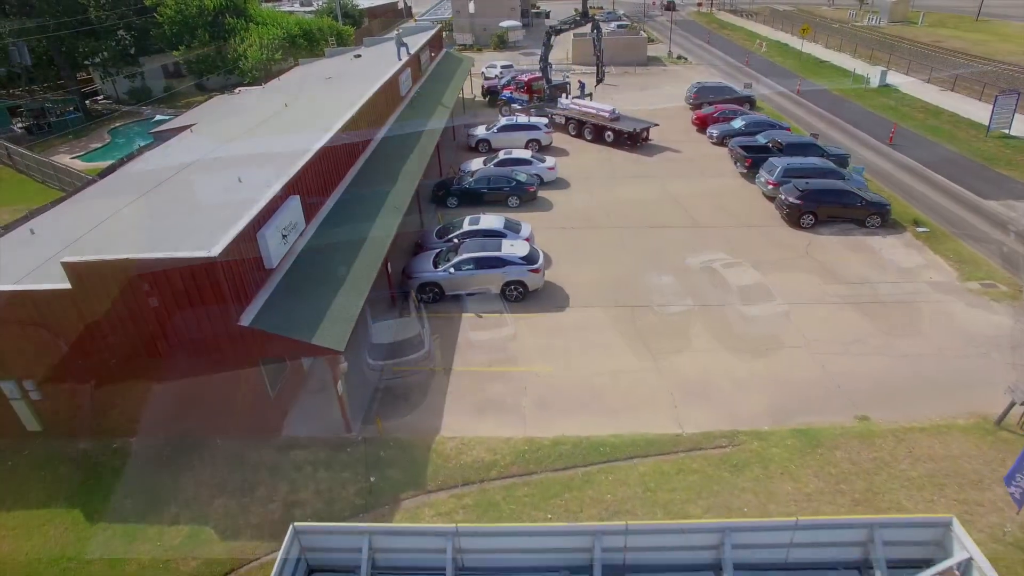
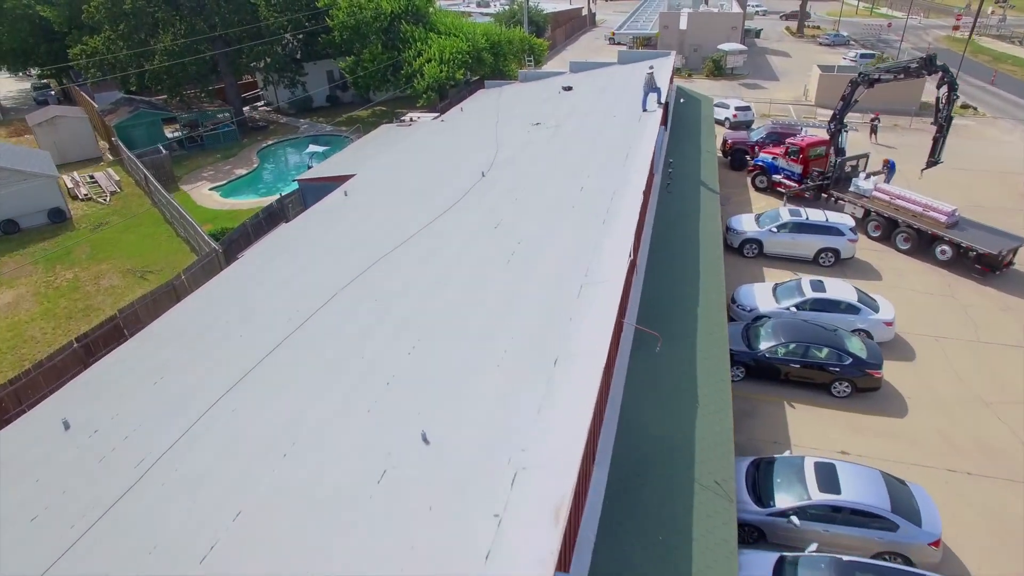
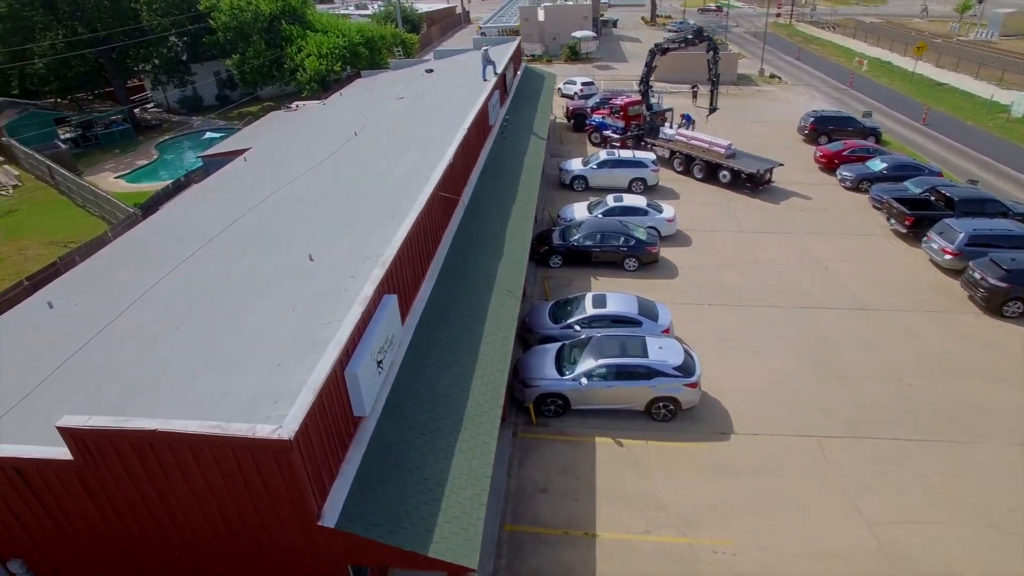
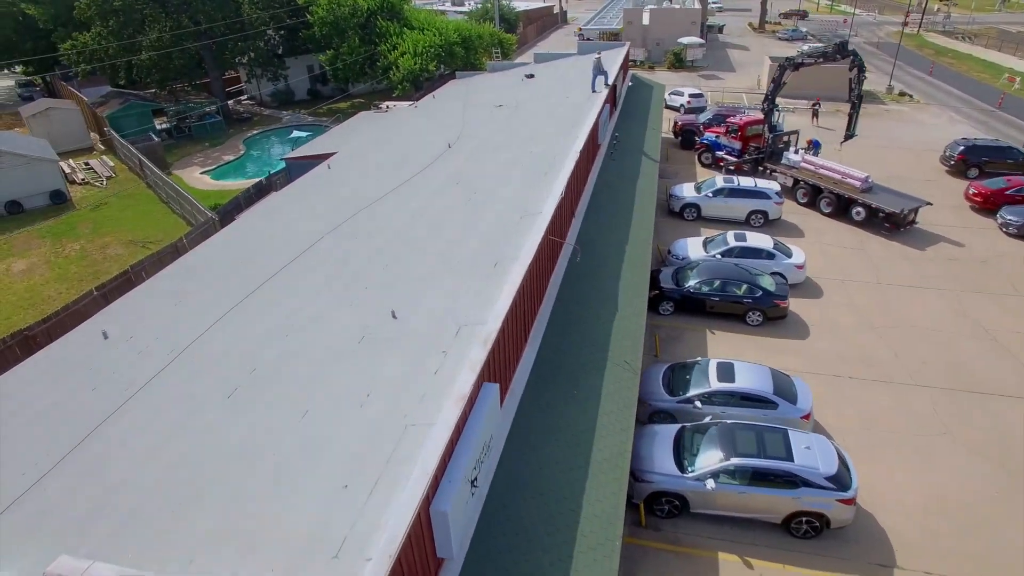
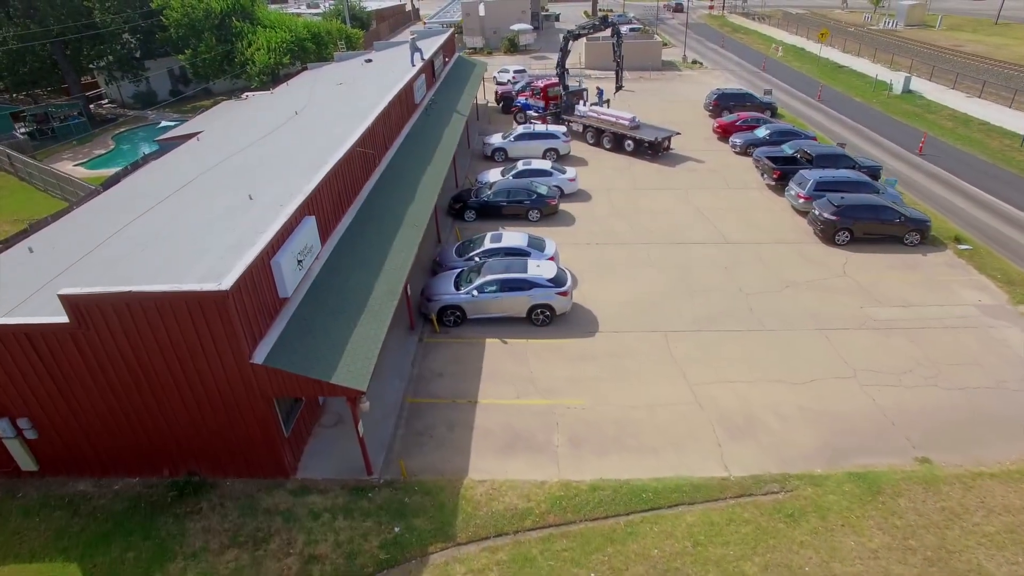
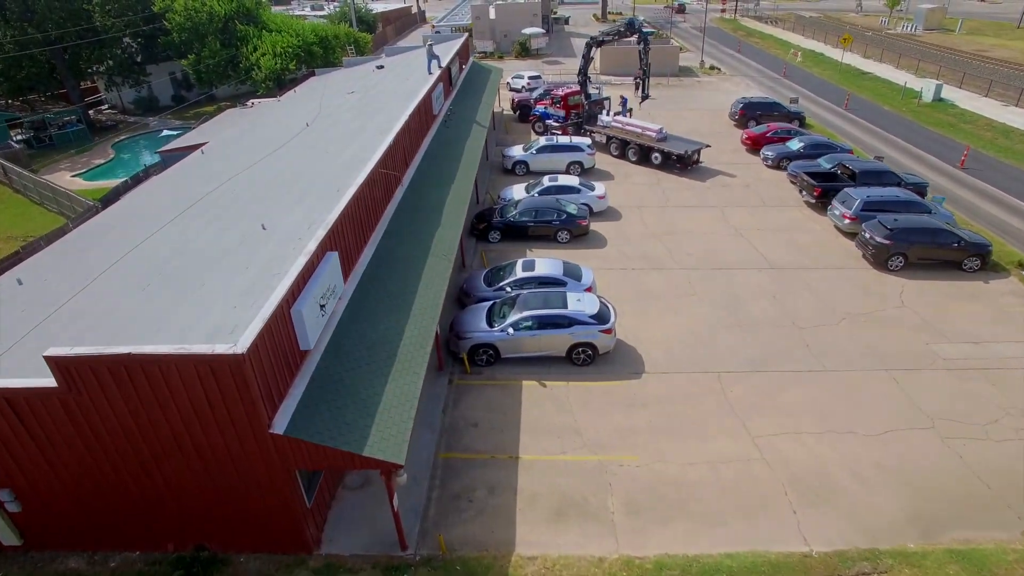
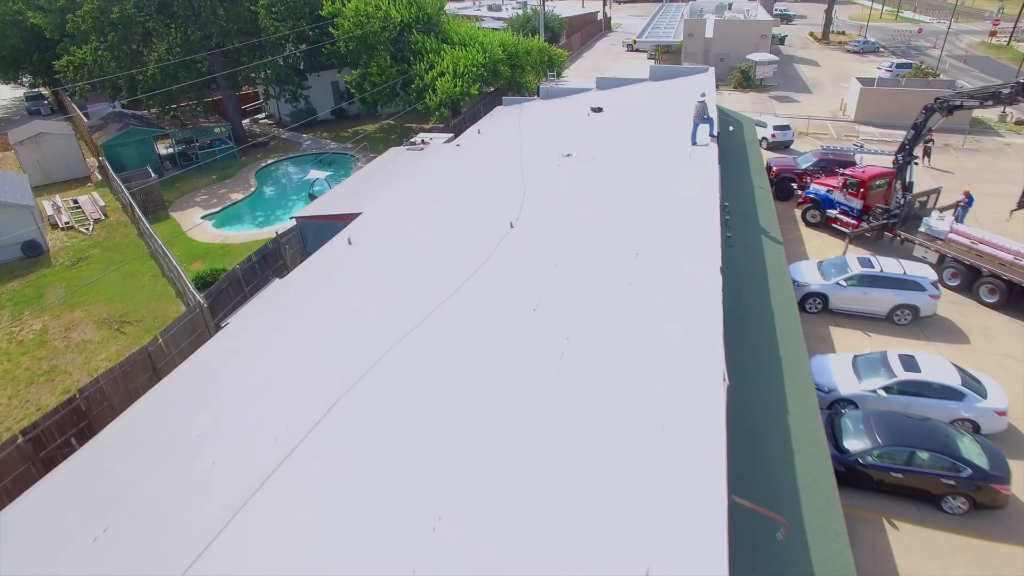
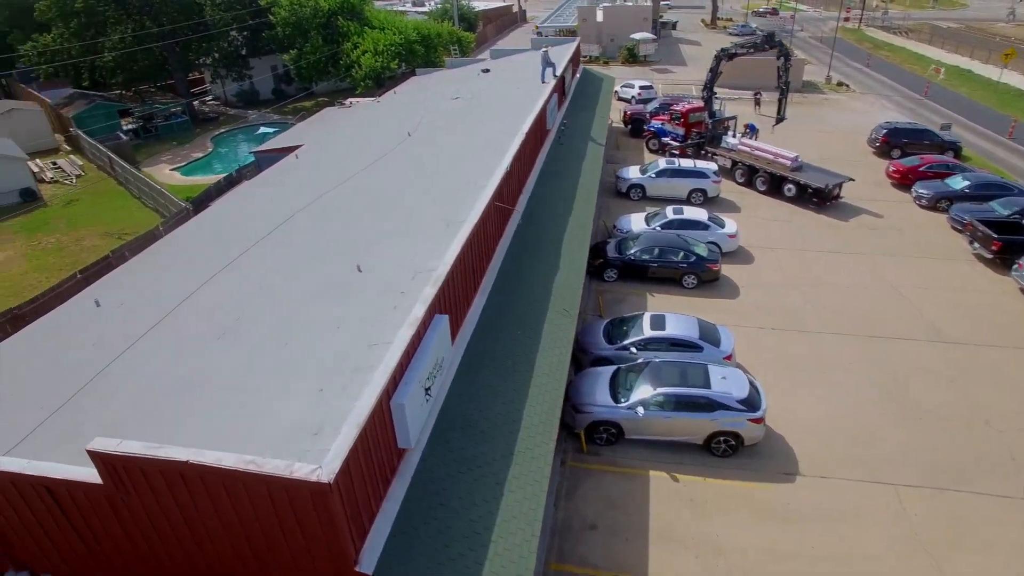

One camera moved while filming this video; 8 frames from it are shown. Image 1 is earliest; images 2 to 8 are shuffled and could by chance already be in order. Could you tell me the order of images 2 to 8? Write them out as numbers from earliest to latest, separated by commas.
5, 6, 3, 8, 4, 2, 7
